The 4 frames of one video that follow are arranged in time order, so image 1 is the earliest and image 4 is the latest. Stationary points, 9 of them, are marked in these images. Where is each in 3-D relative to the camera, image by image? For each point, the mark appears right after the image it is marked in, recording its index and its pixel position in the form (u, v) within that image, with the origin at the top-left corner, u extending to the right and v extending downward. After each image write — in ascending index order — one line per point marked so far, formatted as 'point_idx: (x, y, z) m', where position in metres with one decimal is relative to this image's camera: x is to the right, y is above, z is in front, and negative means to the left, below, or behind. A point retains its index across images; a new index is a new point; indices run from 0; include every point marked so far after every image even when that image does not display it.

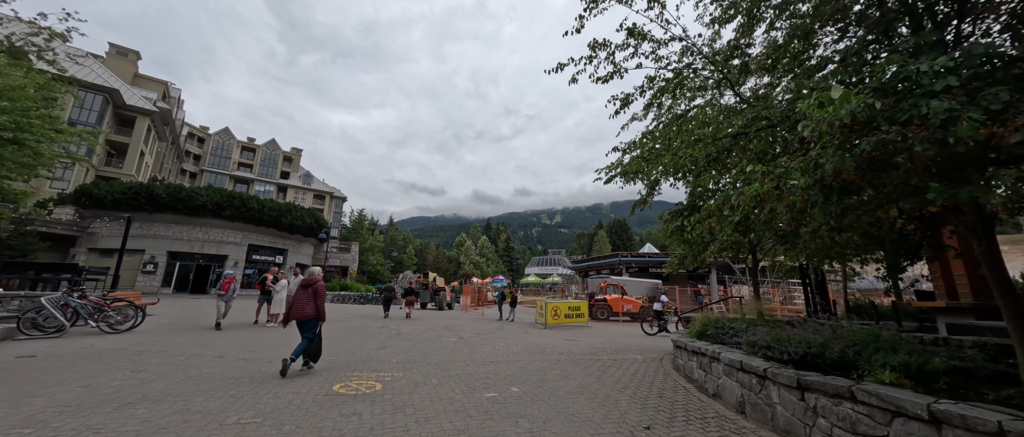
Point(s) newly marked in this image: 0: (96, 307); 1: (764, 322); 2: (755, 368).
0: (-10.3, -2.2, +8.8) m
1: (+4.9, -2.0, +6.9) m
2: (+2.8, -1.7, +4.1) m
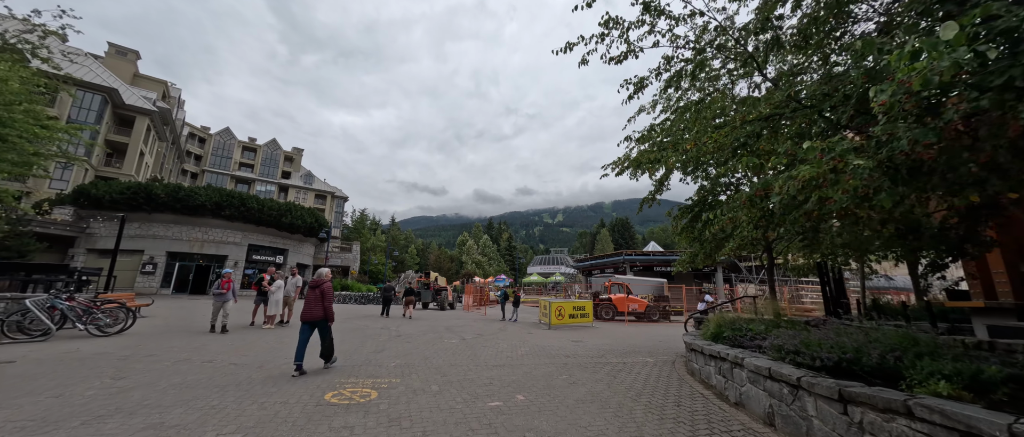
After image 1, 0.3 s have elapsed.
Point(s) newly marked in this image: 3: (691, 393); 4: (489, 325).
0: (-10.2, -2.2, +8.5) m
1: (+5.0, -1.9, +6.5) m
2: (+2.9, -1.7, +3.7) m
3: (+2.7, -2.6, +5.3) m
4: (-1.0, -4.7, +15.7) m
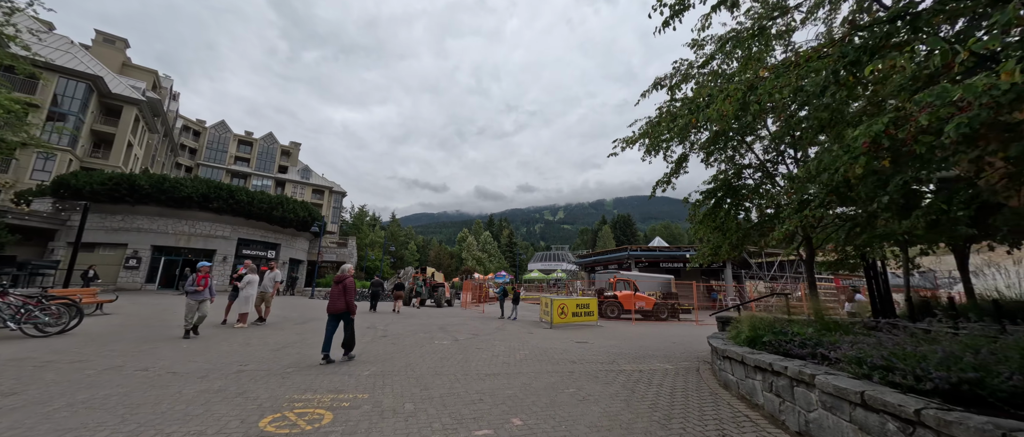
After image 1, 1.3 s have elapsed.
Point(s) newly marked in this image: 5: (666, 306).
0: (-10.2, -1.8, +7.4) m
1: (+4.9, -1.6, +5.4) m
2: (+2.8, -1.4, +2.6) m
3: (+2.6, -2.3, +4.2) m
4: (-1.1, -4.3, +14.6) m
5: (+8.1, -4.7, +18.9) m
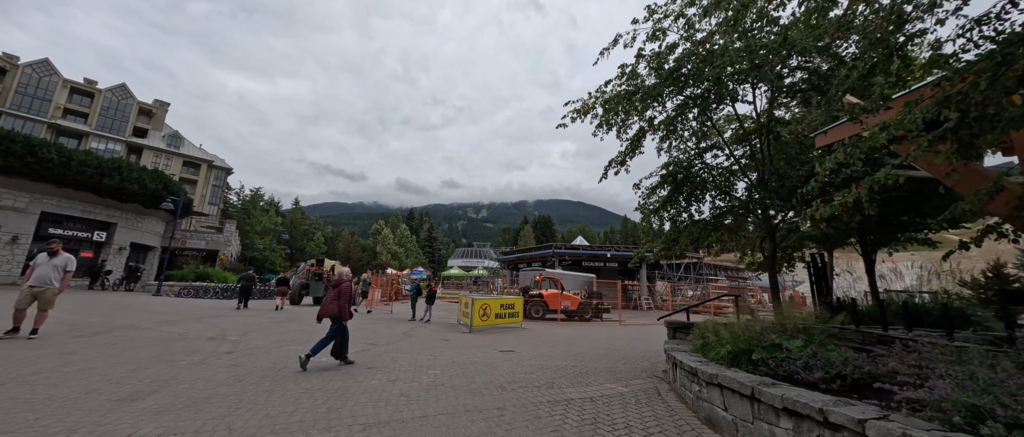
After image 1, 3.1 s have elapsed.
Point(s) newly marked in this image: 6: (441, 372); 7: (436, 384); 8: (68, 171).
0: (-11.4, -0.8, +3.0) m
1: (+3.9, -1.4, +4.3) m
2: (+2.4, -1.1, +1.1) m
3: (+1.8, -2.0, +2.6) m
4: (-4.1, -3.7, +12.0) m
5: (+4.0, -4.5, +18.2) m
6: (-1.2, -2.6, +6.1) m
7: (-1.1, -2.5, +5.3) m
8: (-23.7, +2.5, +19.2) m
